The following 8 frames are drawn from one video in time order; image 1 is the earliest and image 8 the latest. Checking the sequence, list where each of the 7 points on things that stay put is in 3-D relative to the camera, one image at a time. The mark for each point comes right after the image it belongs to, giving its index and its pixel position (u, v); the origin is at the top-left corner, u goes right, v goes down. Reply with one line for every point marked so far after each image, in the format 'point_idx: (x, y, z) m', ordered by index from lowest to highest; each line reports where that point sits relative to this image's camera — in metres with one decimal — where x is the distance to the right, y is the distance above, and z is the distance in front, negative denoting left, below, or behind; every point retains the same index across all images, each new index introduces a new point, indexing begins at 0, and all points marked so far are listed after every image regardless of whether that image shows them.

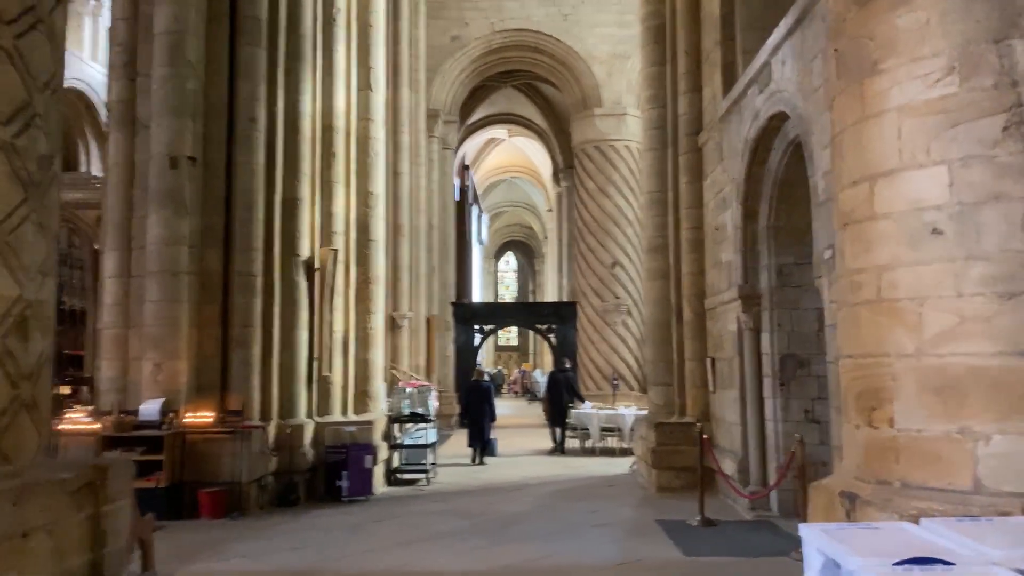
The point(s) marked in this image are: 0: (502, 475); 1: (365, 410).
0: (-0.1, -2.2, +9.8) m
1: (-1.6, -1.3, +9.0) m
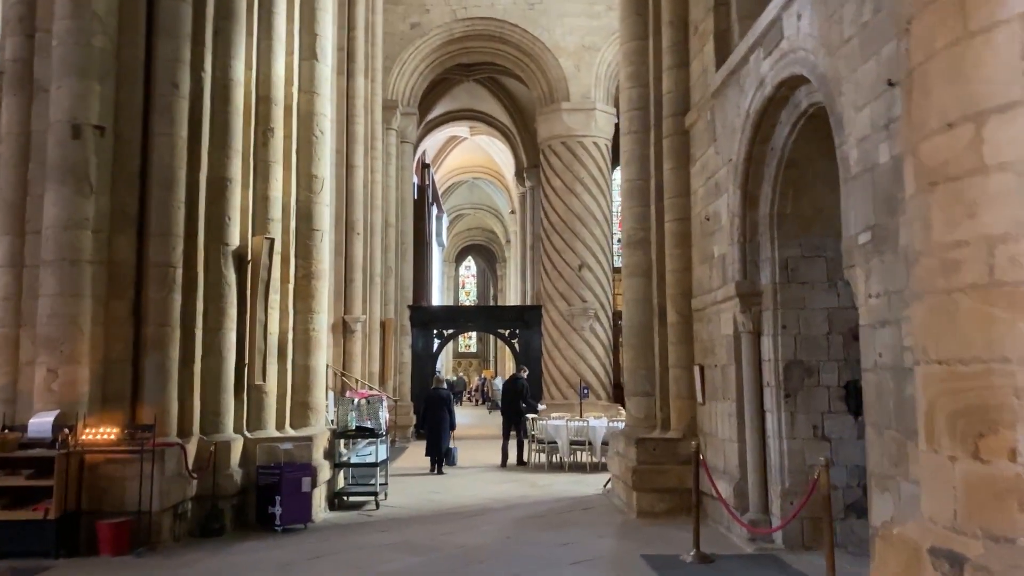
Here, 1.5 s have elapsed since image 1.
0: (-0.6, -2.2, +8.7) m
1: (-1.9, -1.3, +7.9) m
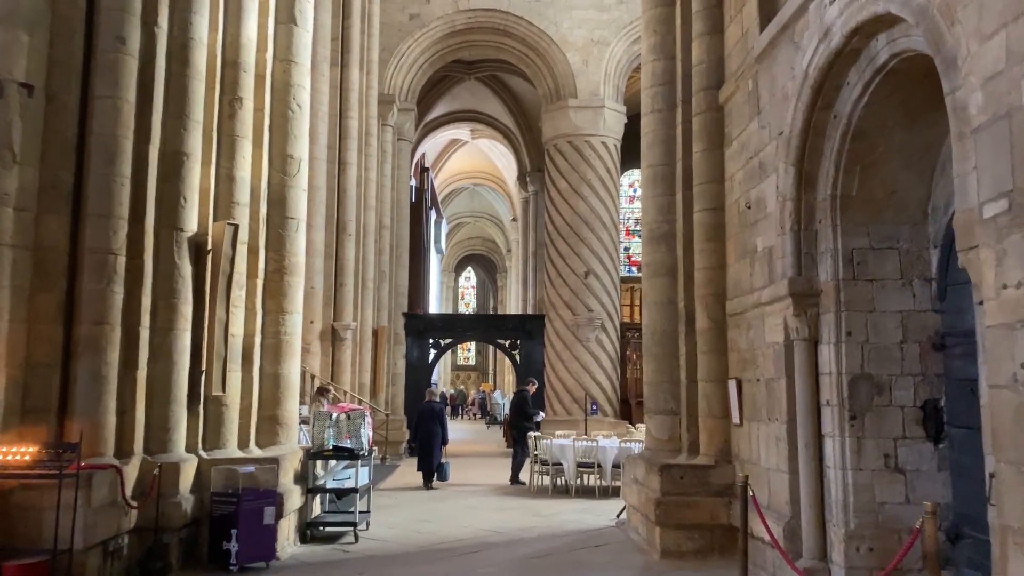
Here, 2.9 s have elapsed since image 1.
0: (-0.5, -2.2, +7.6) m
1: (-1.9, -1.2, +6.8) m
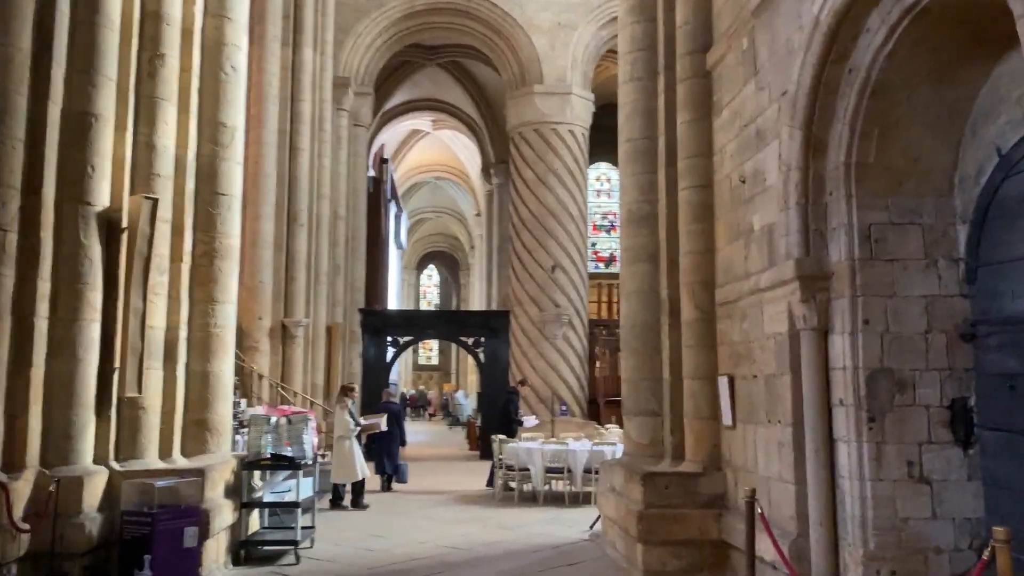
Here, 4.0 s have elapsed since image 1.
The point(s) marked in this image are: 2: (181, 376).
0: (-0.8, -2.1, +6.8) m
1: (-2.2, -1.1, +5.9) m
2: (-2.3, -0.6, +5.8) m
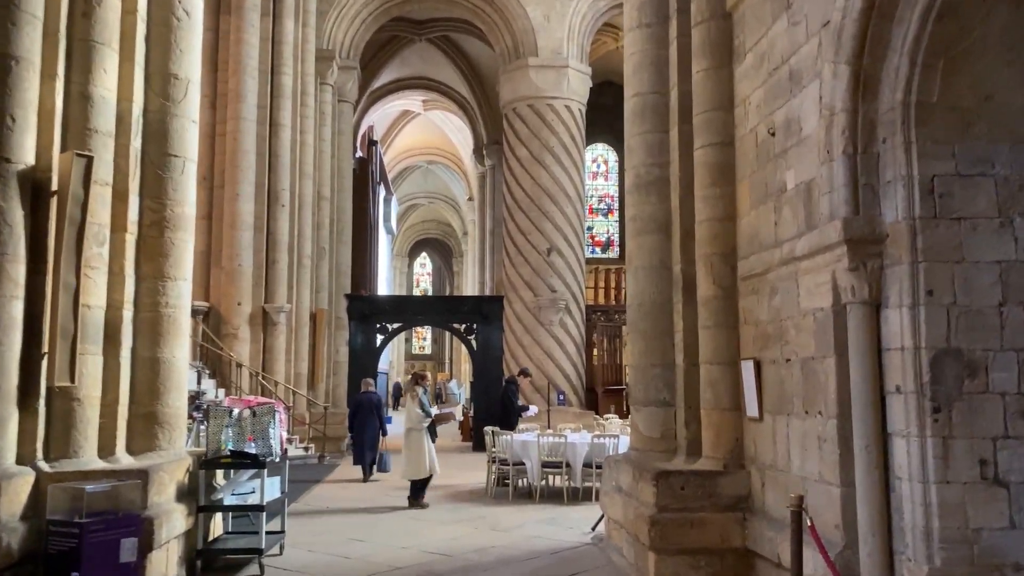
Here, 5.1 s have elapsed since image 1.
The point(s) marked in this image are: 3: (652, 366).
0: (-0.9, -1.9, +6.1) m
1: (-2.2, -1.0, +5.2) m
2: (-2.3, -0.5, +5.1) m
3: (+0.9, -0.5, +5.5) m
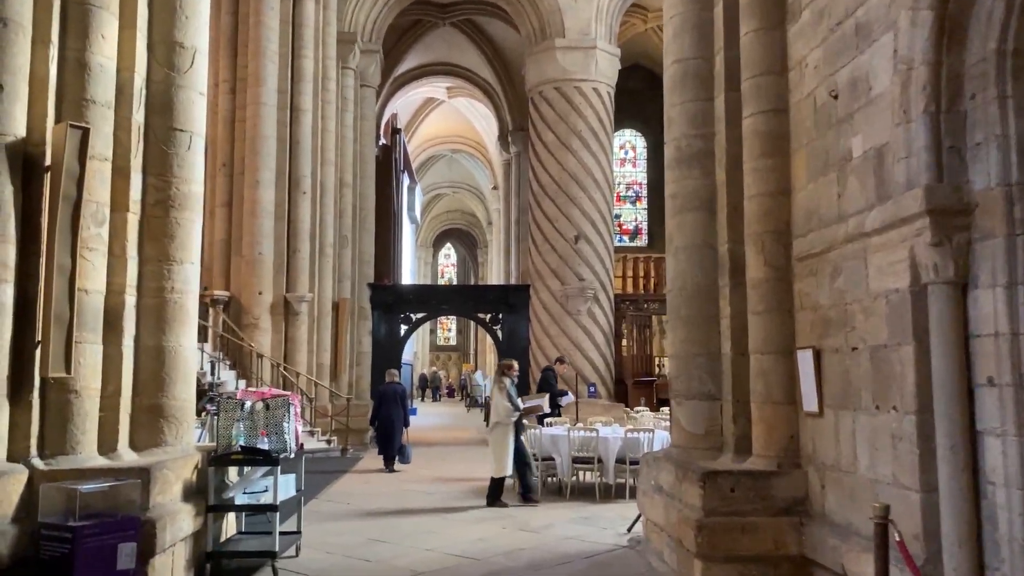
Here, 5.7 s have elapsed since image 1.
0: (-0.7, -1.8, +5.7) m
1: (-2.0, -0.9, +4.8) m
2: (-2.2, -0.4, +4.7) m
3: (+1.1, -0.4, +5.0) m
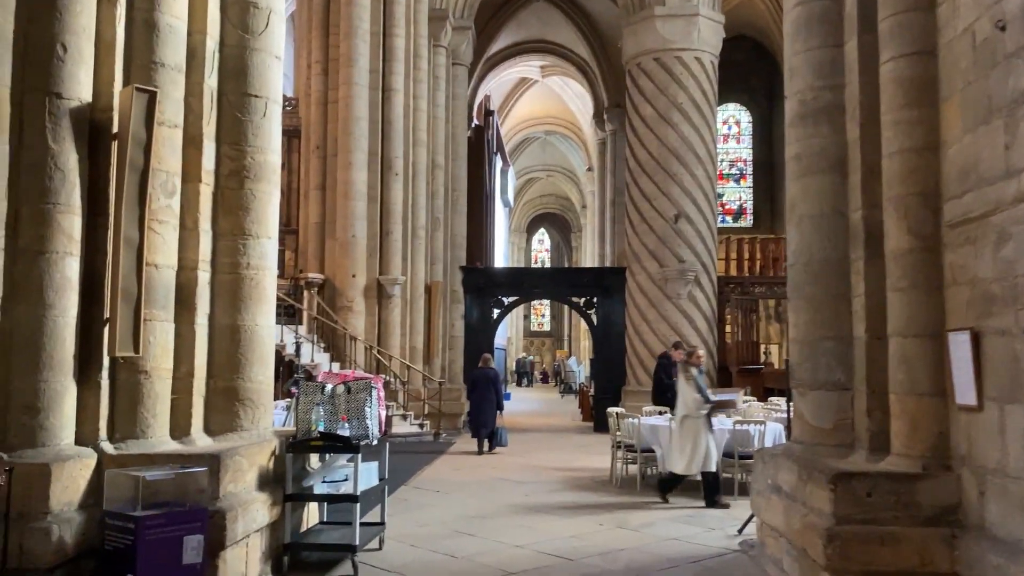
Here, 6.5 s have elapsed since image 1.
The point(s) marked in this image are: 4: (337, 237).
0: (-0.1, -1.6, +5.3) m
1: (-1.5, -0.8, +4.6) m
2: (-1.6, -0.2, +4.5) m
3: (+1.6, -0.3, +4.4) m
4: (-2.4, +0.7, +11.6) m
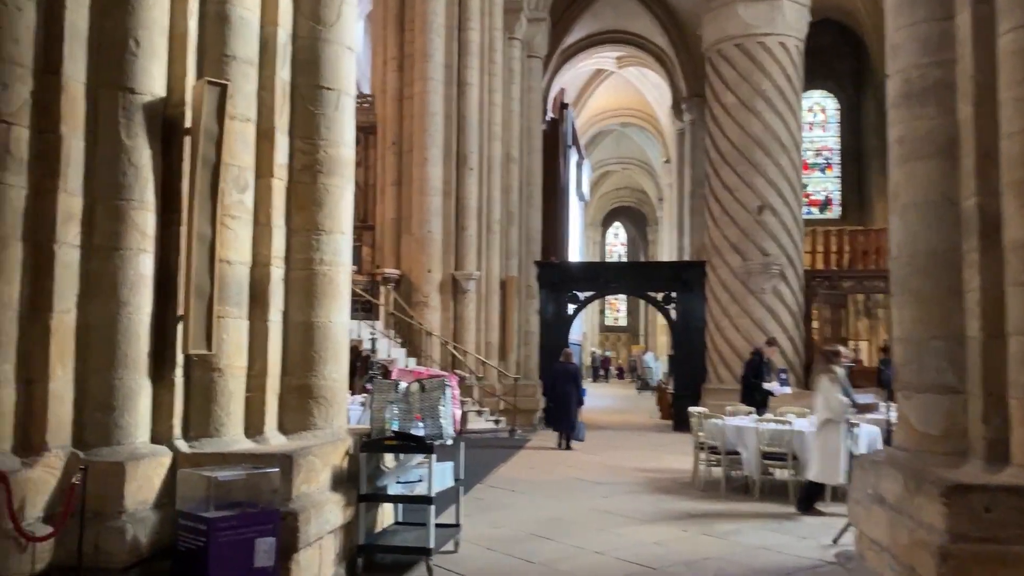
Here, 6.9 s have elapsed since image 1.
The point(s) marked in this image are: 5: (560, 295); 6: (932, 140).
0: (+0.4, -1.6, +5.1) m
1: (-1.1, -0.7, +4.5) m
2: (-1.2, -0.2, +4.4) m
3: (+2.0, -0.2, +4.0) m
4: (-1.4, +0.8, +11.6) m
5: (+0.9, -0.1, +15.1) m
6: (+2.0, +0.7, +4.1) m
